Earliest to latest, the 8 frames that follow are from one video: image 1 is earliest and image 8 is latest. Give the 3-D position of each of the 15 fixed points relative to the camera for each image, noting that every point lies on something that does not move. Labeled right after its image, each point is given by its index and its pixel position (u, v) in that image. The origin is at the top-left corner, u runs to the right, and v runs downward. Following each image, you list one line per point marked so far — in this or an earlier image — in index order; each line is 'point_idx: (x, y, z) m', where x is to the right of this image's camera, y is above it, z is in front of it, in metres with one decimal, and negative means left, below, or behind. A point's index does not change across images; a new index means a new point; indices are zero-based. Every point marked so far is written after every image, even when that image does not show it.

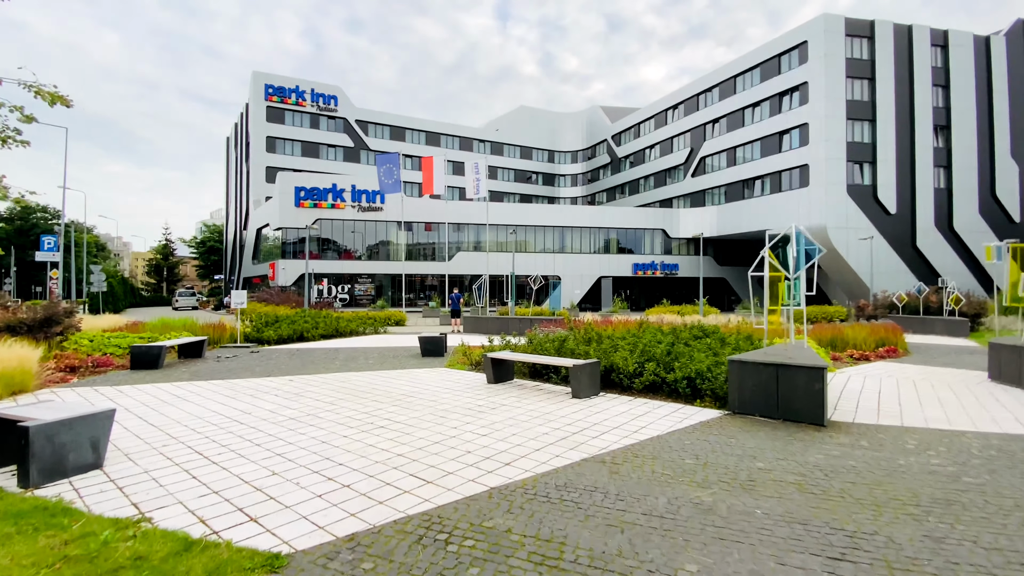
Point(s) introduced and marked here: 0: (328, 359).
0: (-4.7, -1.7, +12.0) m
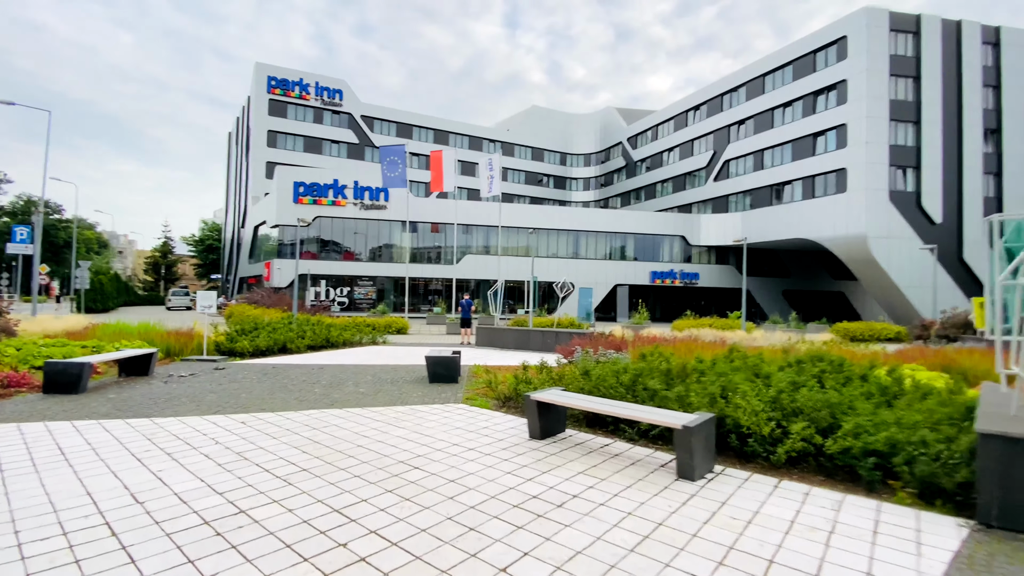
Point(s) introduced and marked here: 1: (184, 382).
0: (-4.1, -1.8, +9.3) m
1: (-6.3, -1.8, +9.1) m
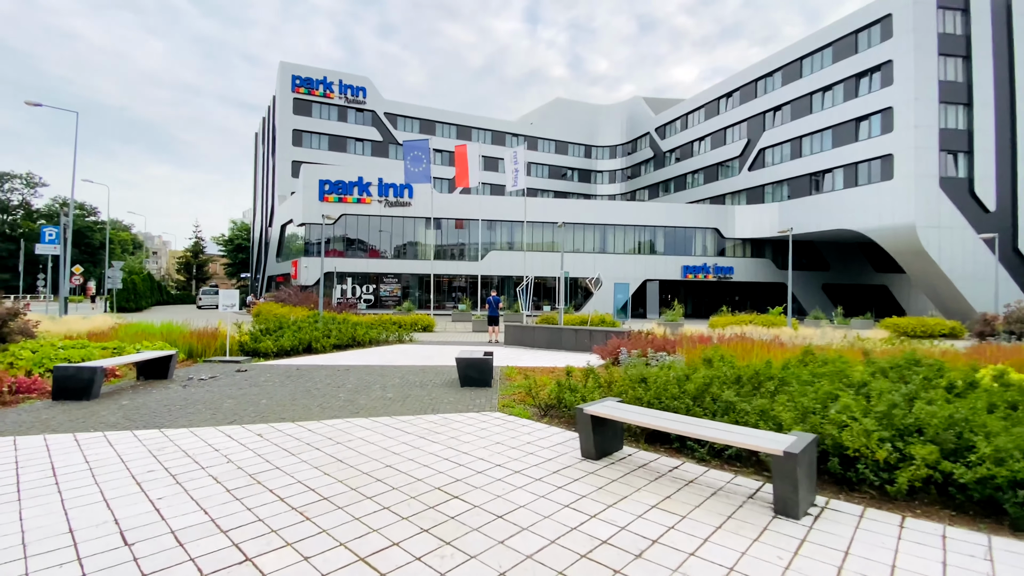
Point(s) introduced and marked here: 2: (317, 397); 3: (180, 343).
0: (-3.4, -1.7, +8.7) m
1: (-5.6, -1.8, +8.6) m
2: (-3.1, -1.7, +7.5) m
3: (-8.1, -1.4, +11.7) m
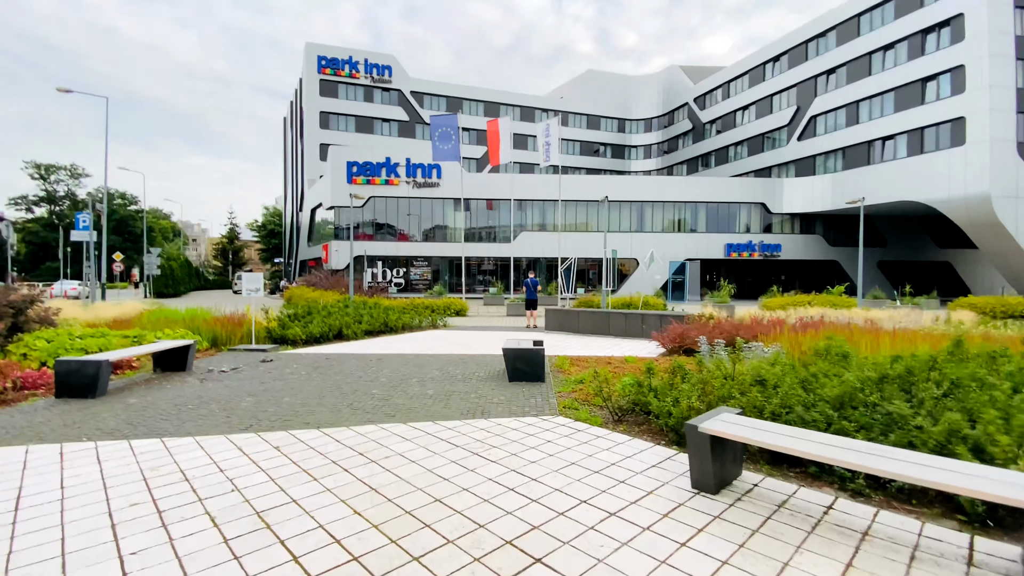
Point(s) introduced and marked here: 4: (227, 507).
0: (-2.5, -1.4, +7.7) m
1: (-4.7, -1.5, +7.7) m
2: (-2.2, -1.5, +6.5) m
3: (-7.1, -1.0, +11.0) m
4: (-2.1, -1.6, +3.5) m
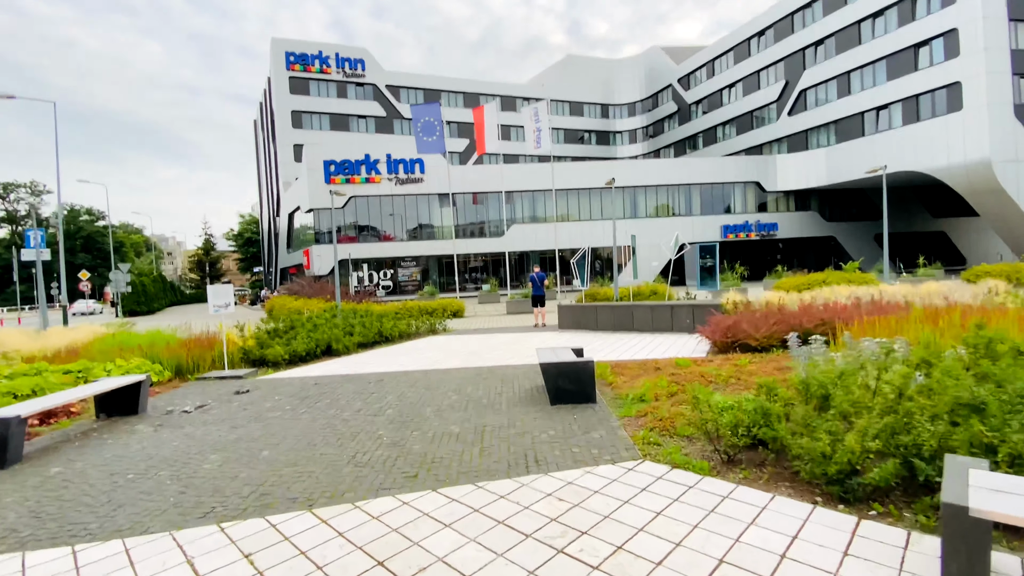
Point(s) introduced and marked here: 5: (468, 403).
0: (-2.0, -1.6, +6.1) m
1: (-4.2, -1.8, +6.1) m
2: (-1.7, -1.6, +4.9) m
3: (-6.7, -1.3, +9.3) m
4: (-1.4, -1.7, +1.9) m
5: (-0.6, -1.4, +6.0) m
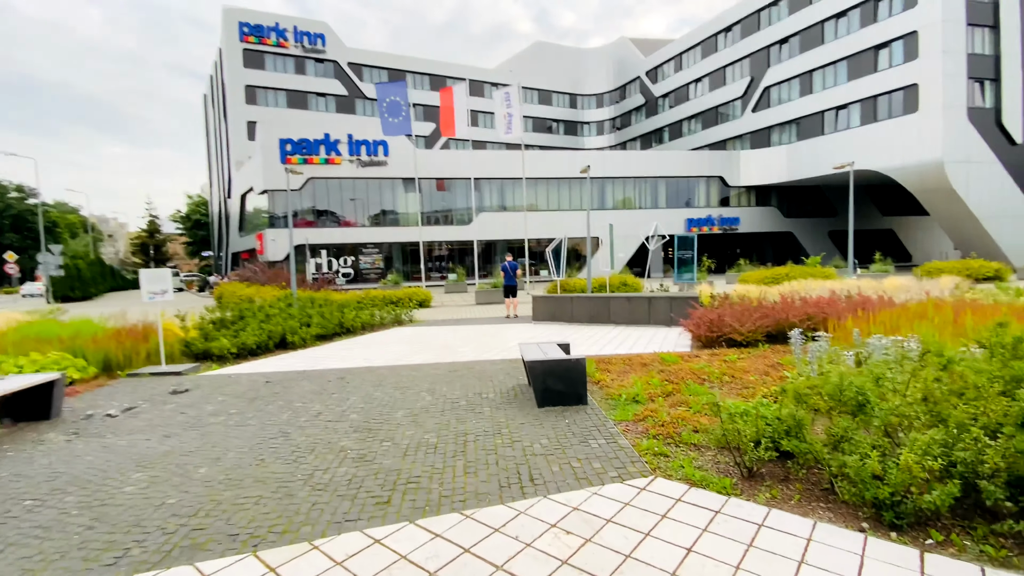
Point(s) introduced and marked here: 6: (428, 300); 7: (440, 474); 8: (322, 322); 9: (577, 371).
0: (-2.2, -1.4, +5.3) m
1: (-4.4, -1.6, +5.1) m
2: (-1.8, -1.4, +4.1) m
3: (-7.1, -1.1, +8.1) m
4: (-1.3, -1.7, +1.2) m
5: (-0.8, -1.3, +5.4) m
6: (-3.4, -0.5, +19.3) m
7: (-0.6, -1.4, +3.7) m
8: (-4.4, -0.8, +11.1) m
9: (+0.7, -0.9, +5.1) m
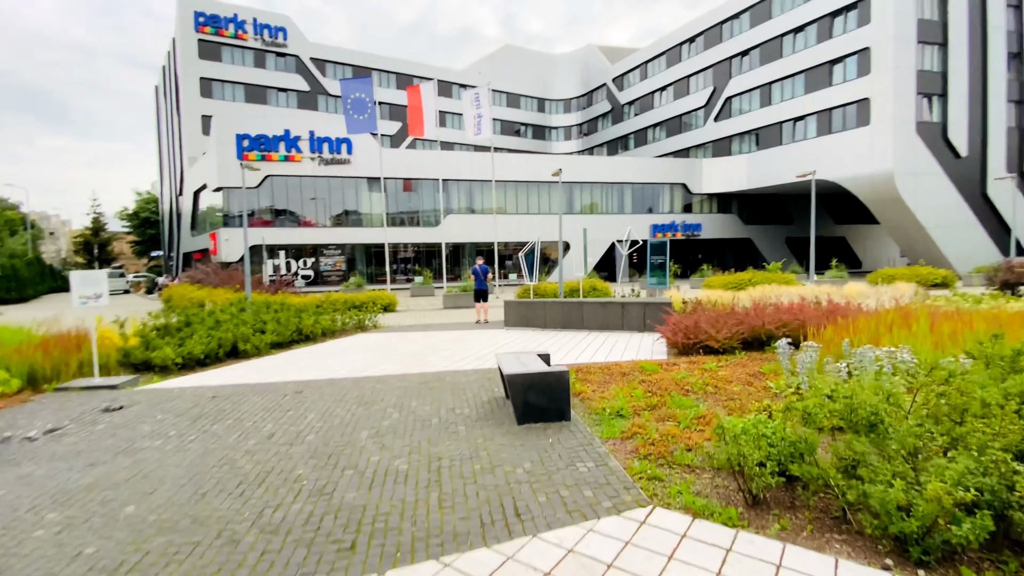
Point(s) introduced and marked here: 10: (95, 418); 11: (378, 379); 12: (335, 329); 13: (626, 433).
0: (-2.4, -1.5, +4.8) m
1: (-4.7, -1.6, +4.4) m
2: (-2.0, -1.5, +3.6) m
3: (-7.5, -1.1, +7.2) m
4: (-1.3, -1.7, +0.7) m
5: (-1.0, -1.4, +4.9) m
6: (-4.6, -0.6, +18.6) m
7: (-0.7, -1.5, +3.3) m
8: (-5.0, -0.9, +10.3) m
9: (+0.5, -1.0, +4.7) m
10: (-5.0, -1.5, +5.7) m
11: (-1.9, -1.3, +7.0) m
12: (-4.6, -1.1, +12.4) m
13: (+1.0, -1.3, +4.4) m
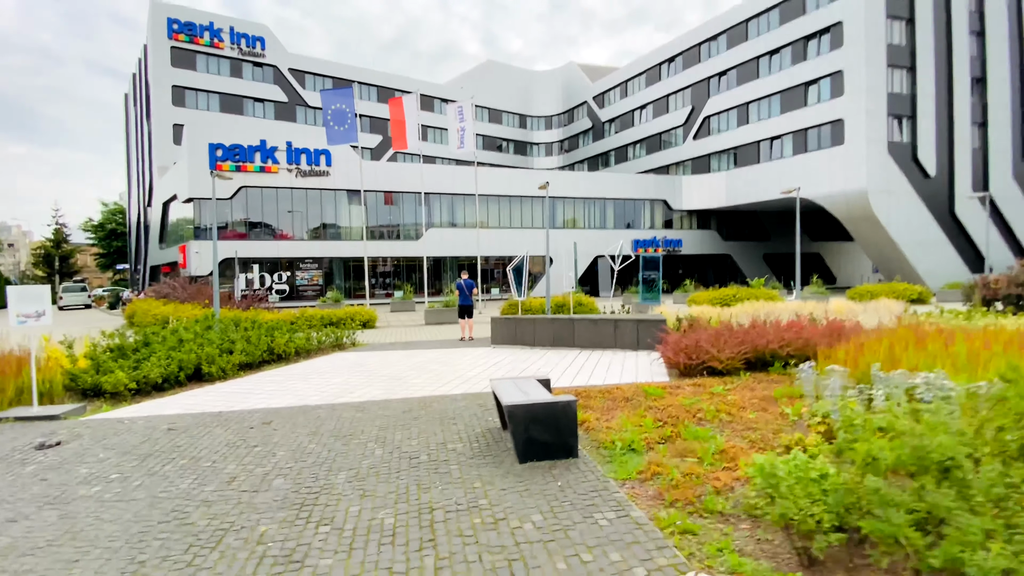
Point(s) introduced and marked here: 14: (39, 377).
0: (-2.4, -1.6, +4.1) m
1: (-4.6, -1.8, +3.6) m
2: (-1.9, -1.6, +3.0) m
3: (-7.6, -1.3, +6.3) m
4: (-1.1, -1.7, +0.1) m
5: (-1.0, -1.6, +4.3) m
6: (-5.2, -1.2, +17.9) m
7: (-0.7, -1.6, +2.7) m
8: (-5.3, -1.2, +9.5) m
9: (+0.5, -1.1, +4.2) m
10: (-5.0, -1.7, +5.0) m
11: (-2.0, -1.5, +6.3) m
12: (-4.9, -1.5, +11.6) m
13: (+1.0, -1.5, +3.9) m
14: (-7.1, -1.3, +7.2) m
